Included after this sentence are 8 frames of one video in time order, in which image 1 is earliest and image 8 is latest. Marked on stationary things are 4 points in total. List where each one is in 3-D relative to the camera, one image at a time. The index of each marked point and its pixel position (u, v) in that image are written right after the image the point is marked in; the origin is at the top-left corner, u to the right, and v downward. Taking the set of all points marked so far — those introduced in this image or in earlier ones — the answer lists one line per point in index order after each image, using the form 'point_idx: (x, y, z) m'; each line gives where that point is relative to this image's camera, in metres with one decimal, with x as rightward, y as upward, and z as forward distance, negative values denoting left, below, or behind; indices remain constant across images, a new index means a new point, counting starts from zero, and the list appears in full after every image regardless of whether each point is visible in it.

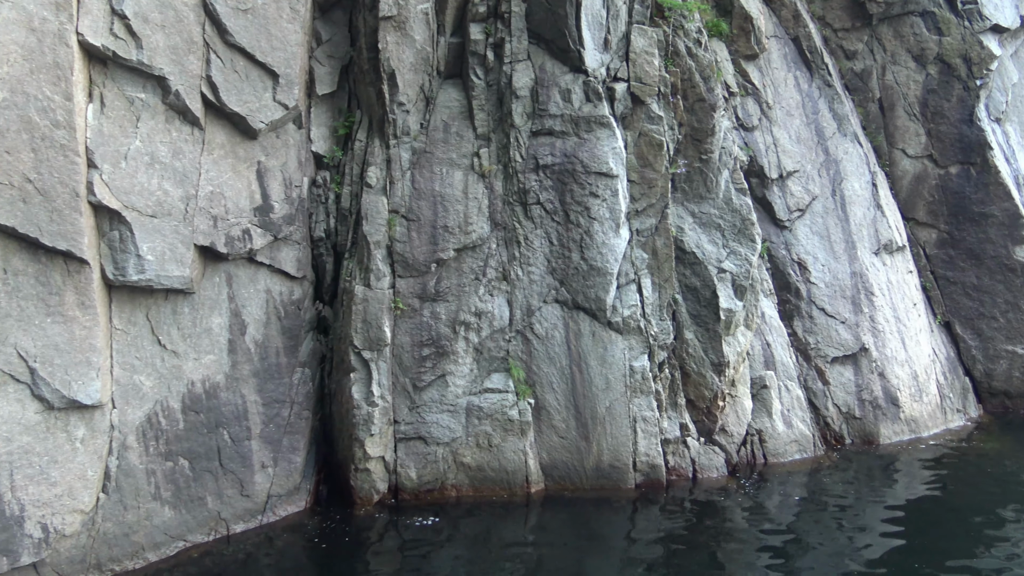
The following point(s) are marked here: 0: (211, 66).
0: (-3.2, +2.4, +10.2) m
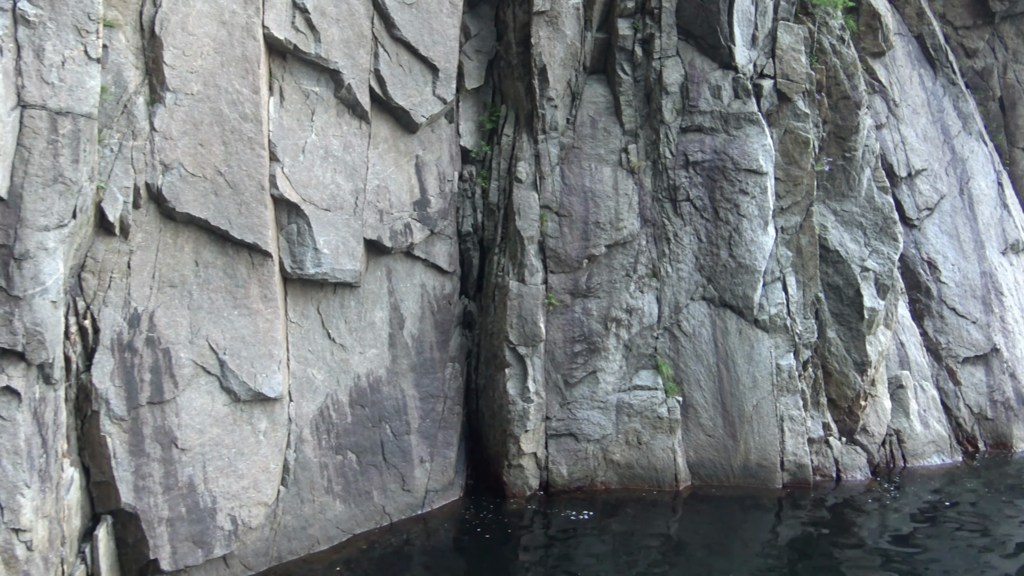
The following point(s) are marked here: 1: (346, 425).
0: (-1.4, +2.4, +10.1) m
1: (-1.7, -1.4, +9.9) m
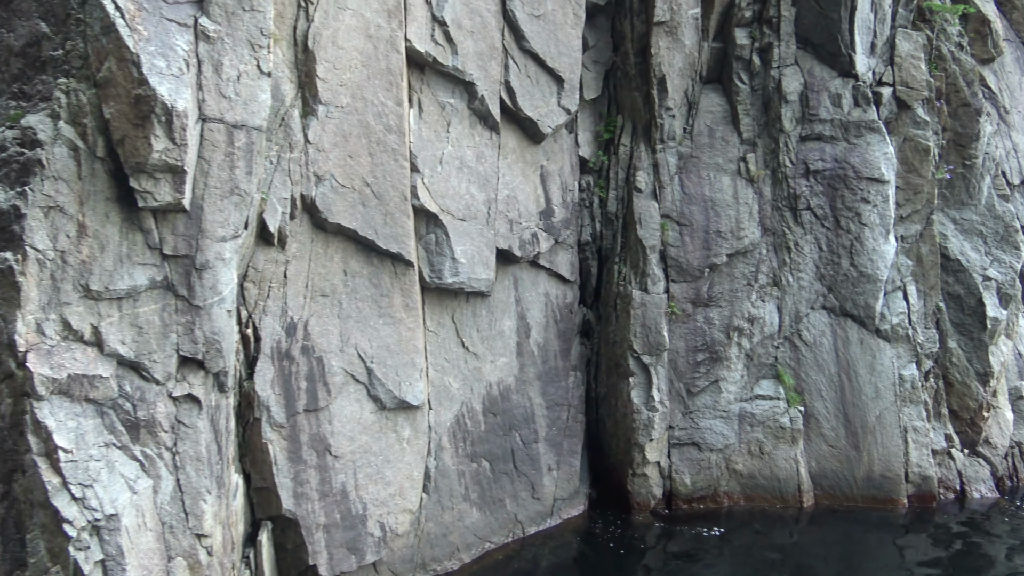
0: (0.0, +2.3, +10.2) m
1: (-0.3, -1.5, +10.0) m
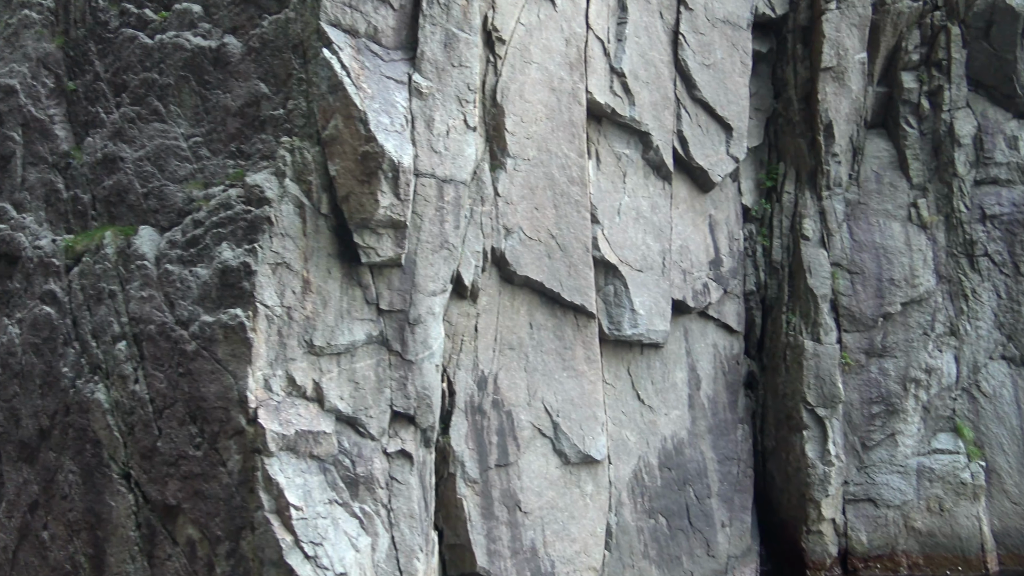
0: (+1.8, +1.8, +10.1) m
1: (+1.5, -2.0, +9.7) m
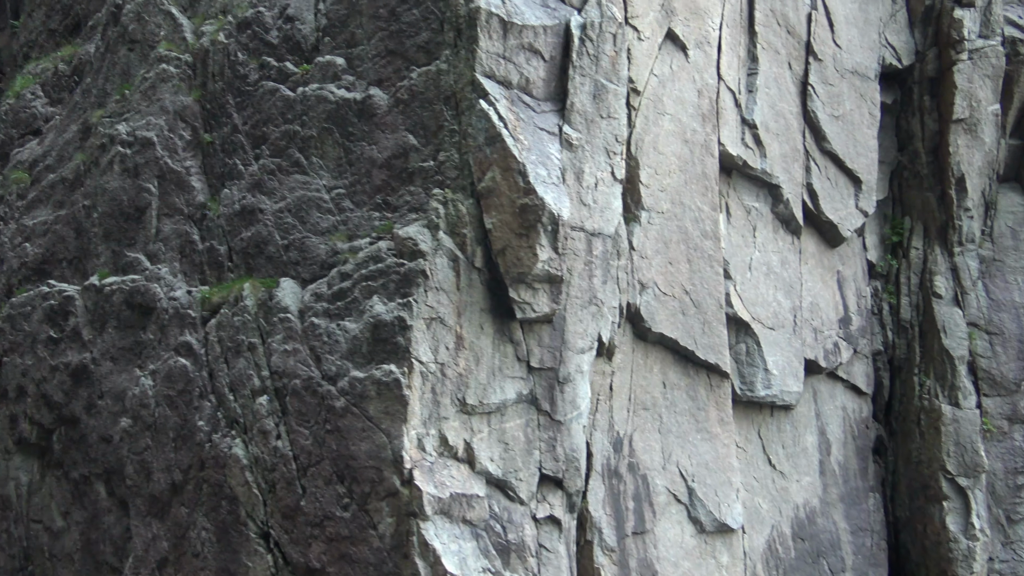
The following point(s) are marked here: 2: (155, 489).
0: (+3.1, +1.2, +9.9) m
1: (+2.7, -2.6, +9.3) m
2: (-2.9, -1.6, +7.8) m
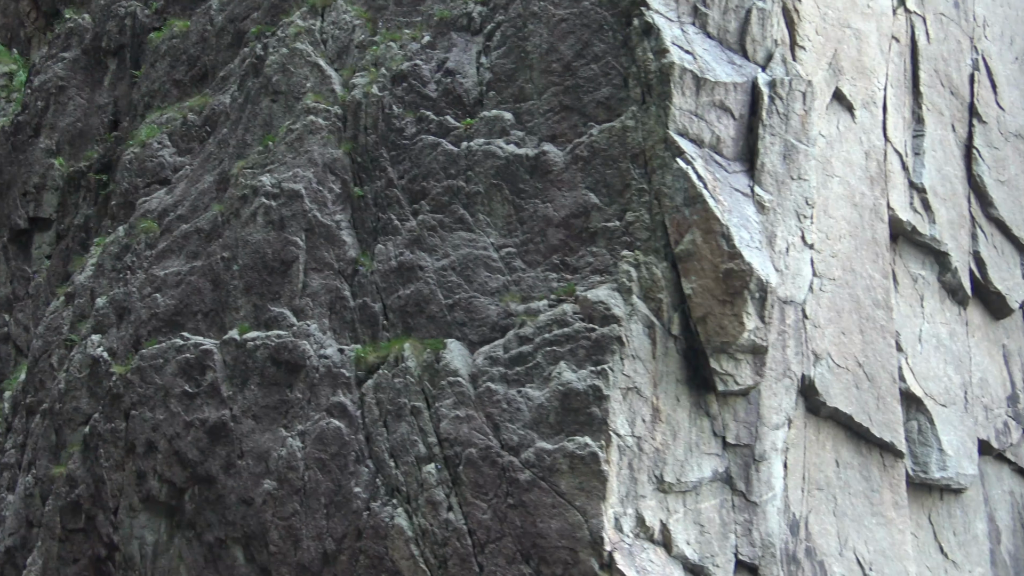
0: (+4.5, +0.5, +9.4) m
1: (+4.0, -3.3, +8.6) m
2: (-1.6, -2.1, +7.4) m
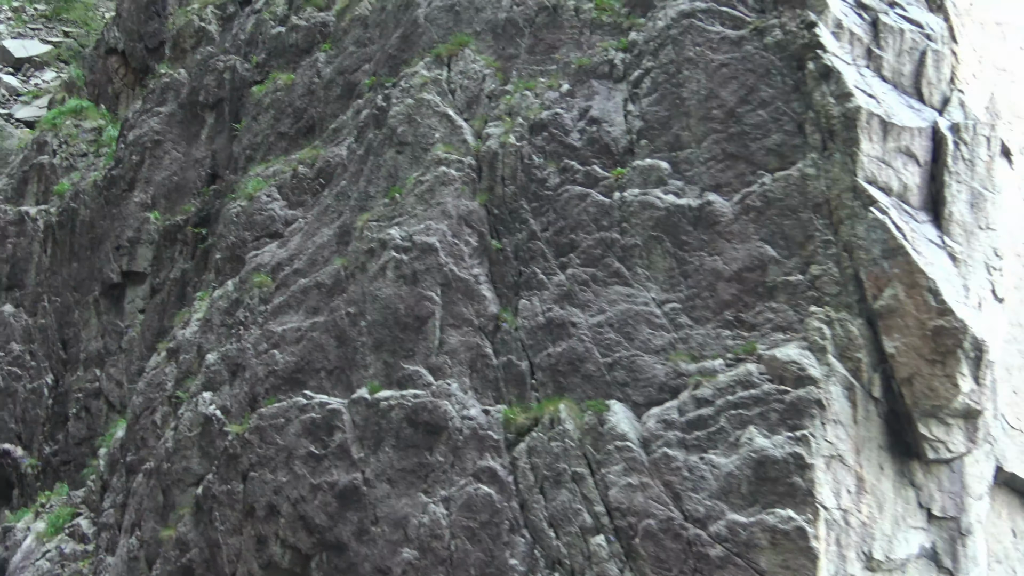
0: (+5.8, 0.0, +8.8) m
1: (+5.2, -3.7, +7.8) m
2: (-0.4, -2.5, +6.9) m
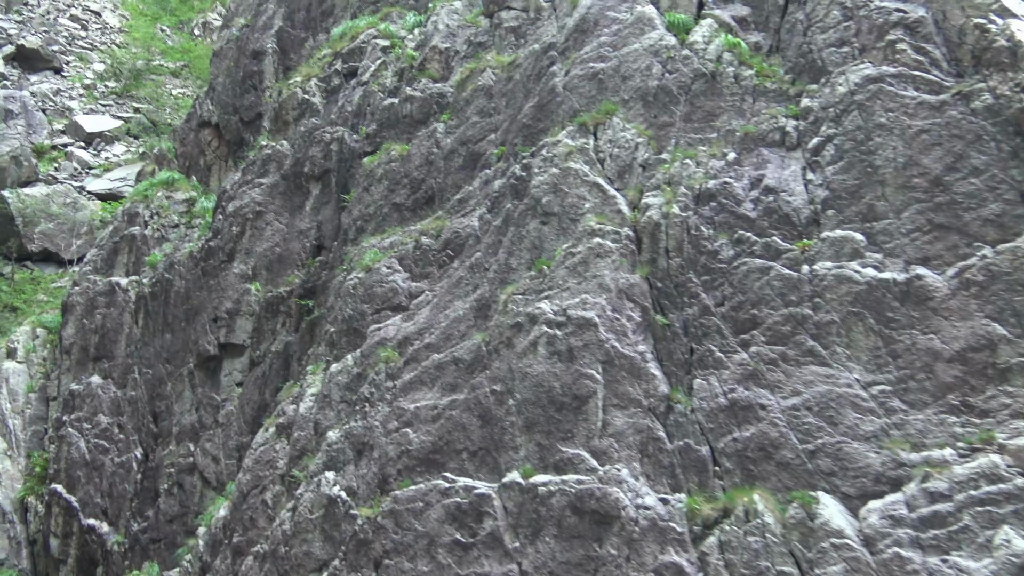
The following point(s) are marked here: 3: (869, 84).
0: (+7.1, -0.8, +8.1) m
1: (+6.5, -4.4, +6.8) m
2: (+0.8, -3.0, +6.2) m
3: (+2.8, +1.6, +7.4) m
